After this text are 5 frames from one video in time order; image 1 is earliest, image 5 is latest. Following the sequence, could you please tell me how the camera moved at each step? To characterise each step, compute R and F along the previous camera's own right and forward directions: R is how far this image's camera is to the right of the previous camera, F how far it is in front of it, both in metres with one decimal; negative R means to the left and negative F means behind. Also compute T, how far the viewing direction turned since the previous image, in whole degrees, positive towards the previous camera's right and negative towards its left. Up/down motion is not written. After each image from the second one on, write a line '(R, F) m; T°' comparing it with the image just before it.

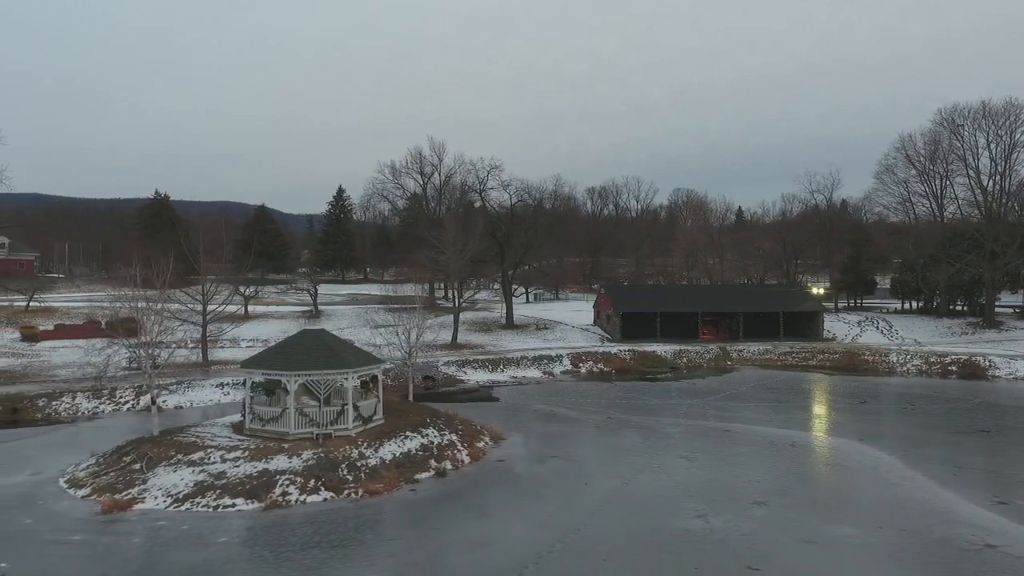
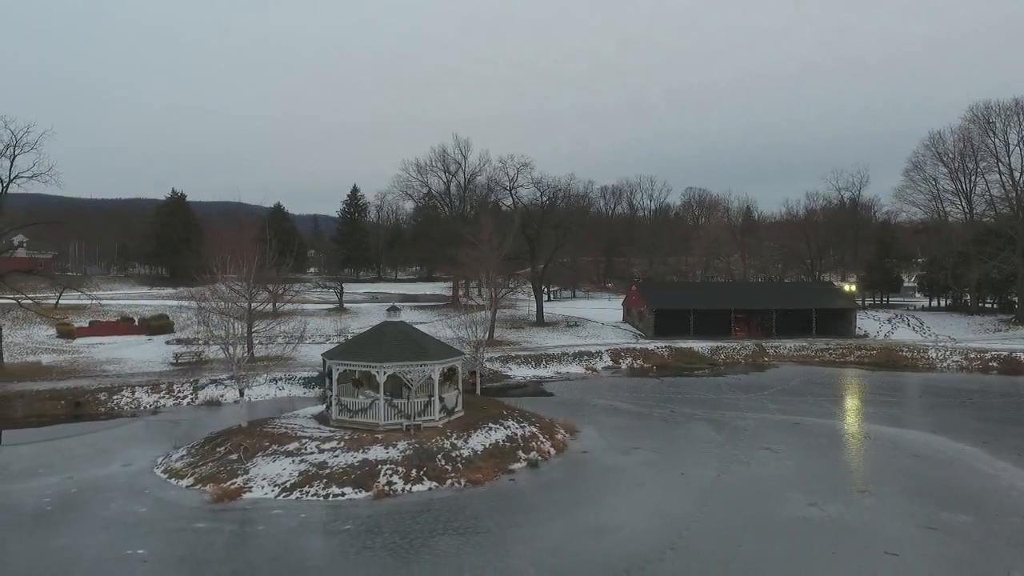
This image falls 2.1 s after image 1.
(-2.6, -0.1) m; 0°
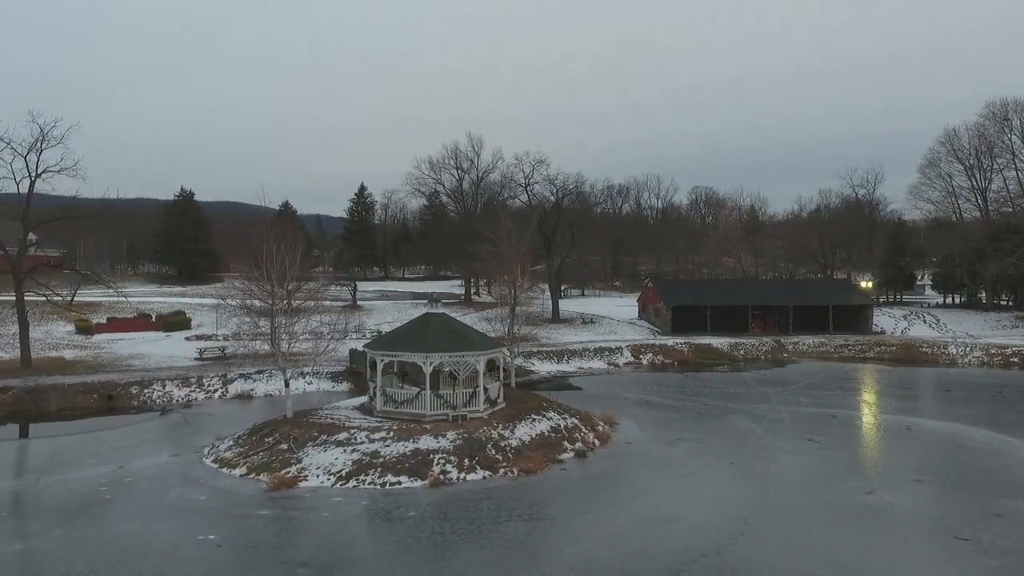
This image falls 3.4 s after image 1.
(-1.3, 0.0) m; 0°
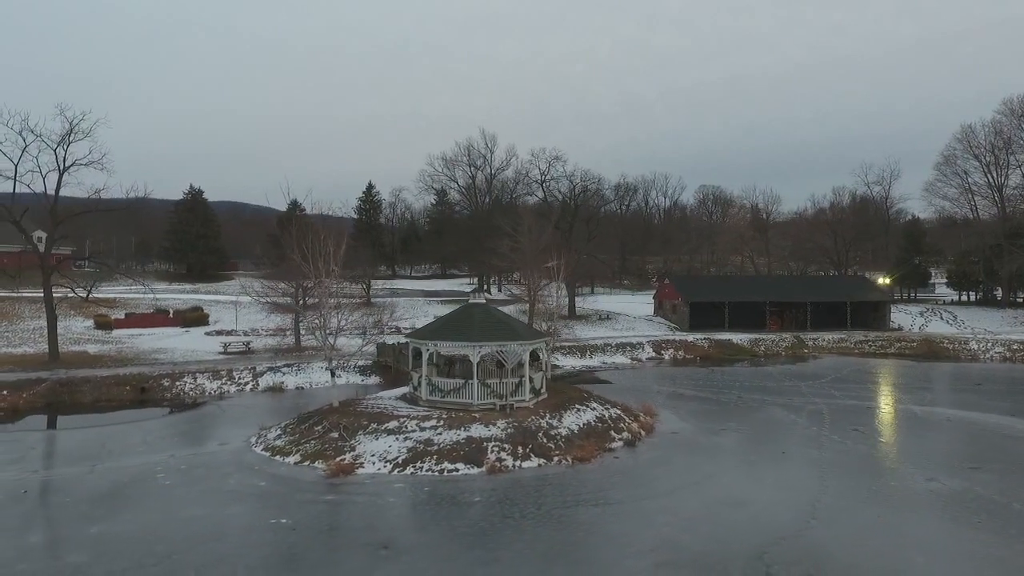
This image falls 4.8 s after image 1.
(-1.4, 0.0) m; 0°
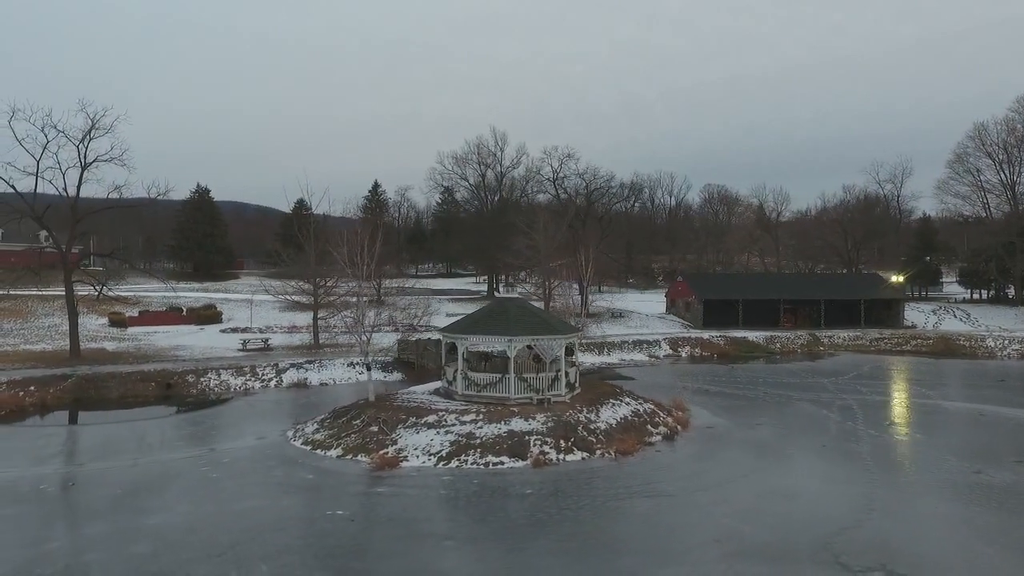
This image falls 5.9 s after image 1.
(-1.1, 0.0) m; 0°
